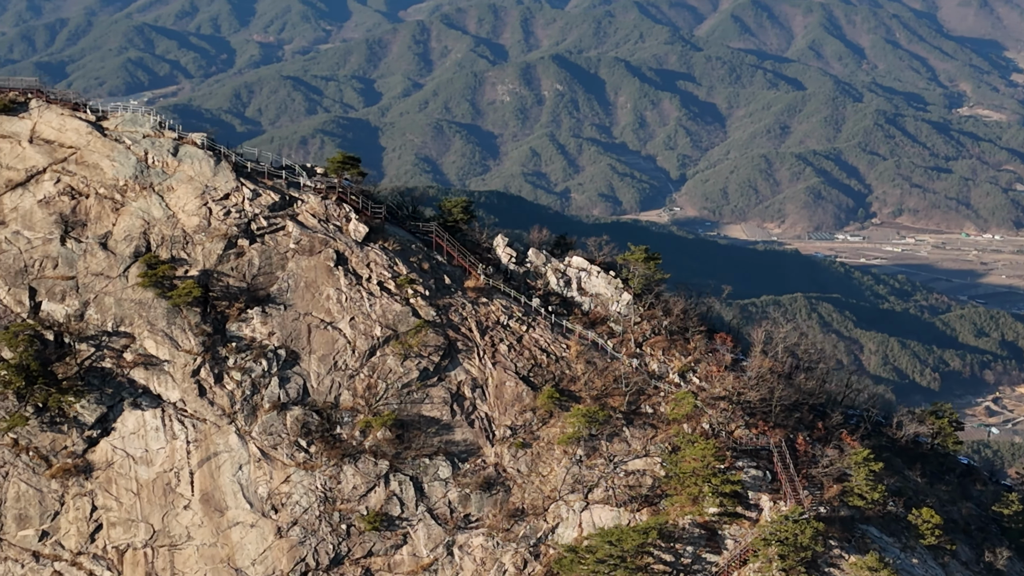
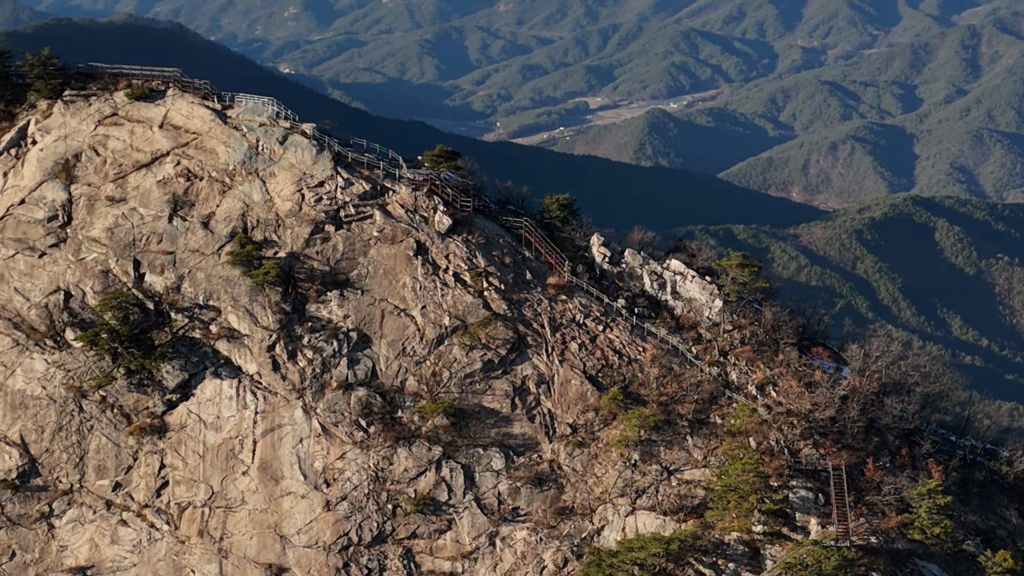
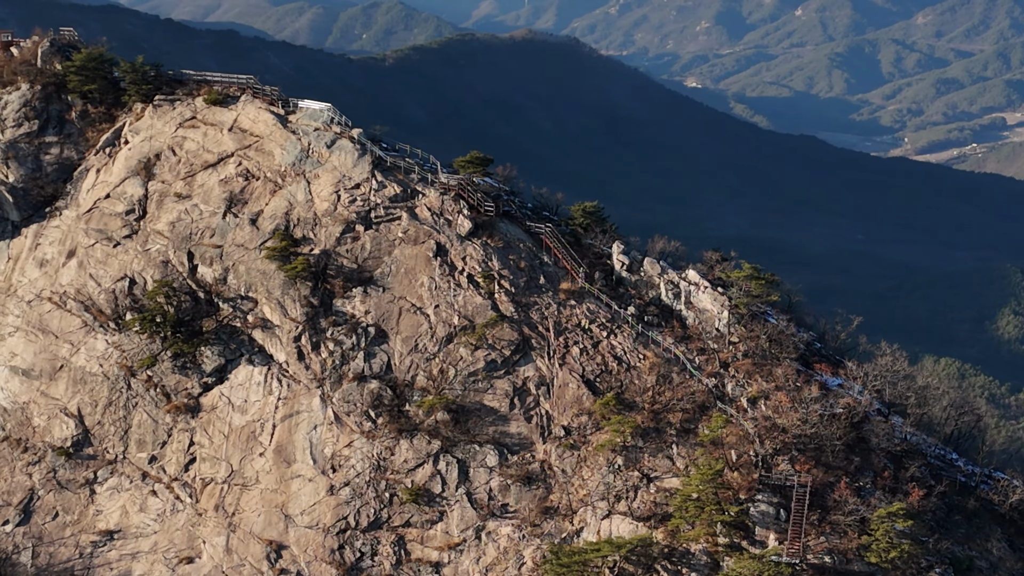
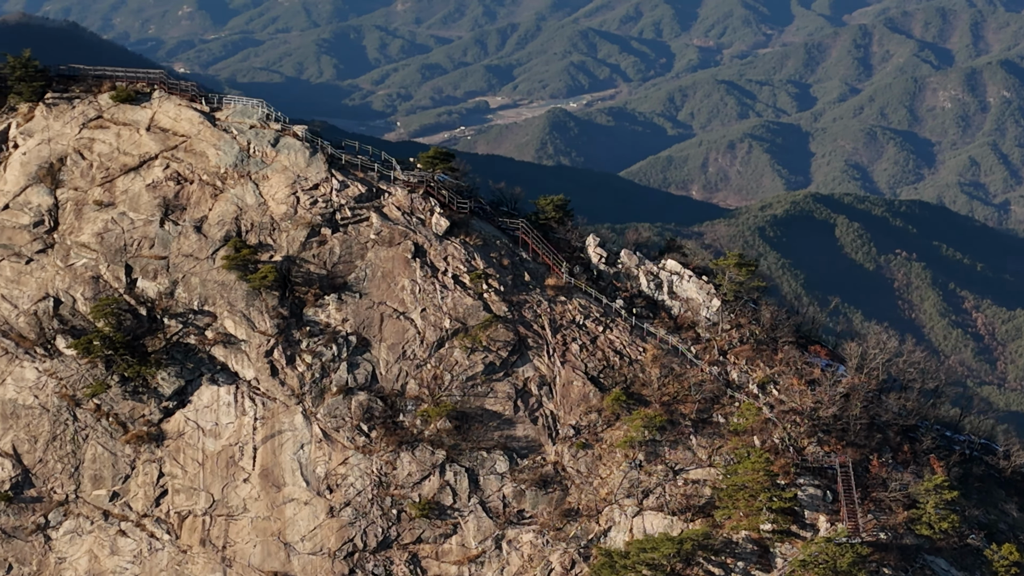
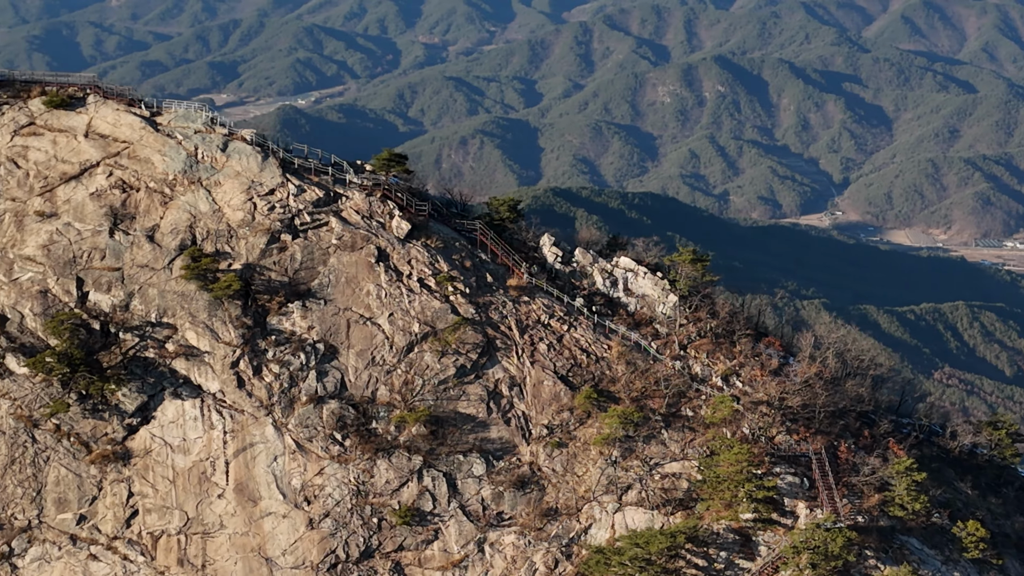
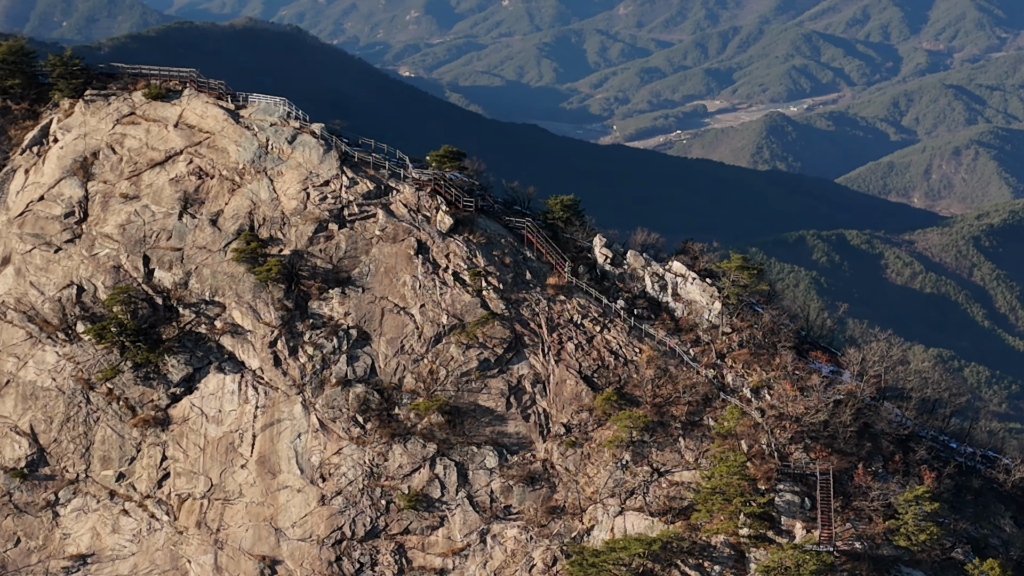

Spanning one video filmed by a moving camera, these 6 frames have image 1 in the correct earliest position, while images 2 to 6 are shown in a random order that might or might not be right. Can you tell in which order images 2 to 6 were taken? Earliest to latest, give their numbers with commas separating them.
5, 4, 2, 6, 3
